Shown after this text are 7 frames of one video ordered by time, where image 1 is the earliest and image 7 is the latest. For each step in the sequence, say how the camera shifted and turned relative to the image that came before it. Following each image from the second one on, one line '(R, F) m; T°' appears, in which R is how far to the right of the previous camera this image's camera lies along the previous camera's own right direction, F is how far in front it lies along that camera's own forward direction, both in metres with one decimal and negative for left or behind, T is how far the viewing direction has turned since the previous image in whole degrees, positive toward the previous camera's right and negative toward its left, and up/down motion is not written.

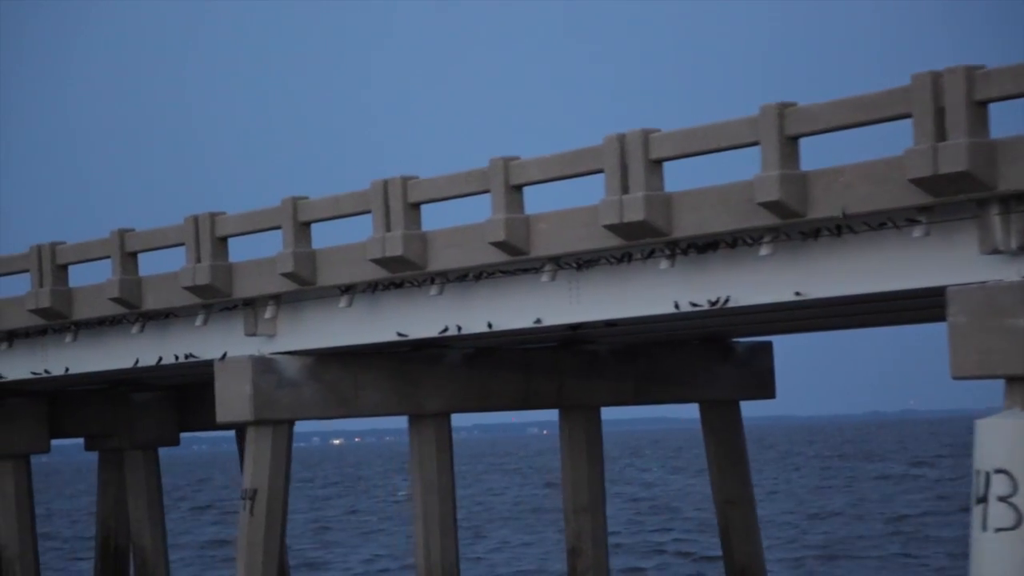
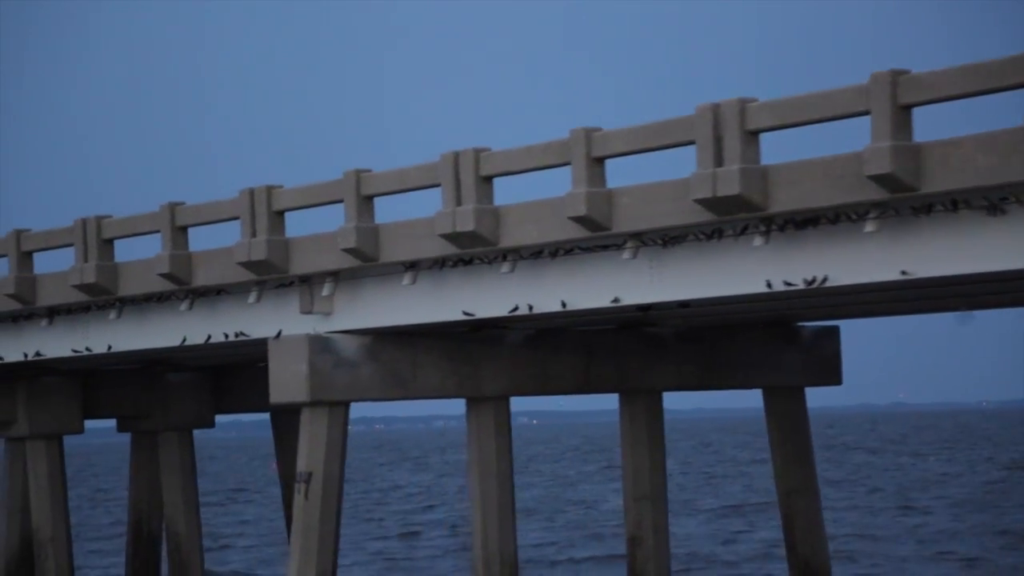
(-0.6, +0.6) m; 0°
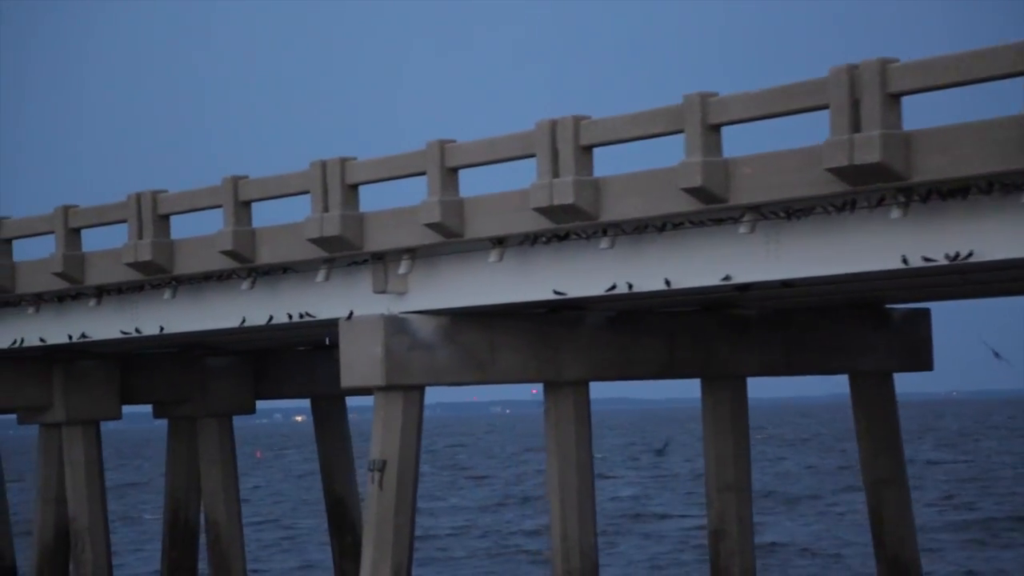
(-0.8, +0.9) m; 0°
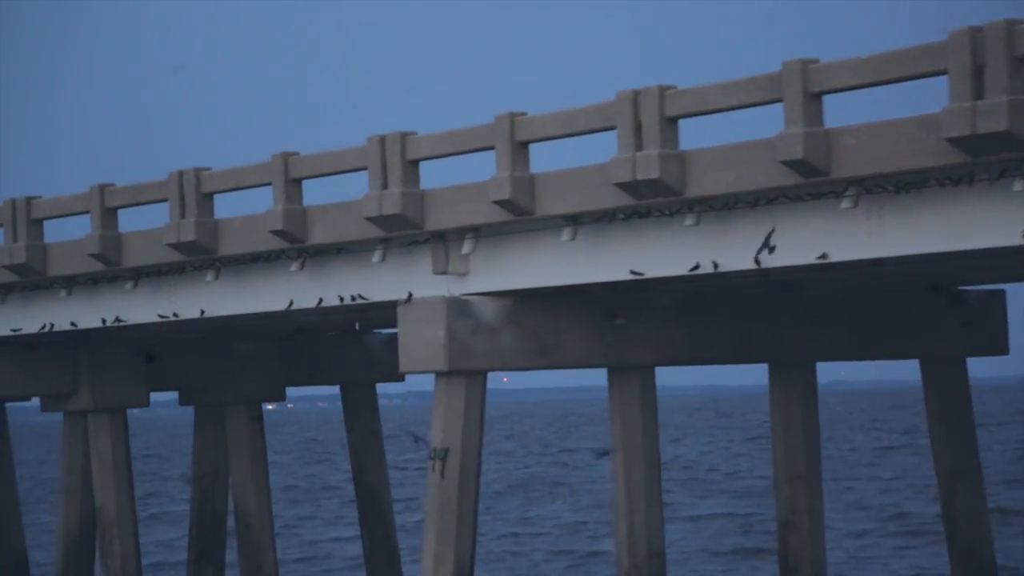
(-0.7, +0.8) m; 0°
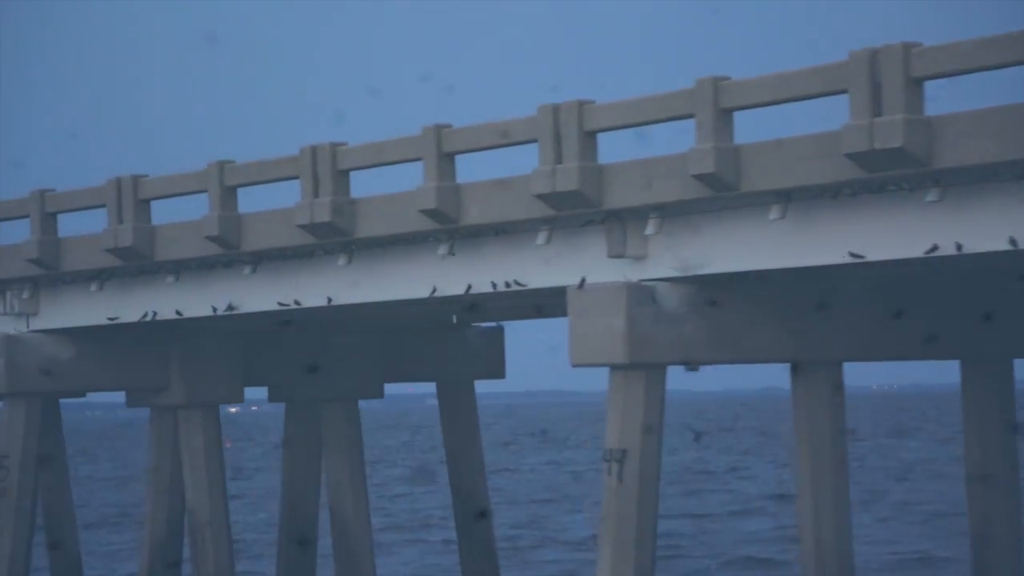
(-1.4, +1.5) m; -1°
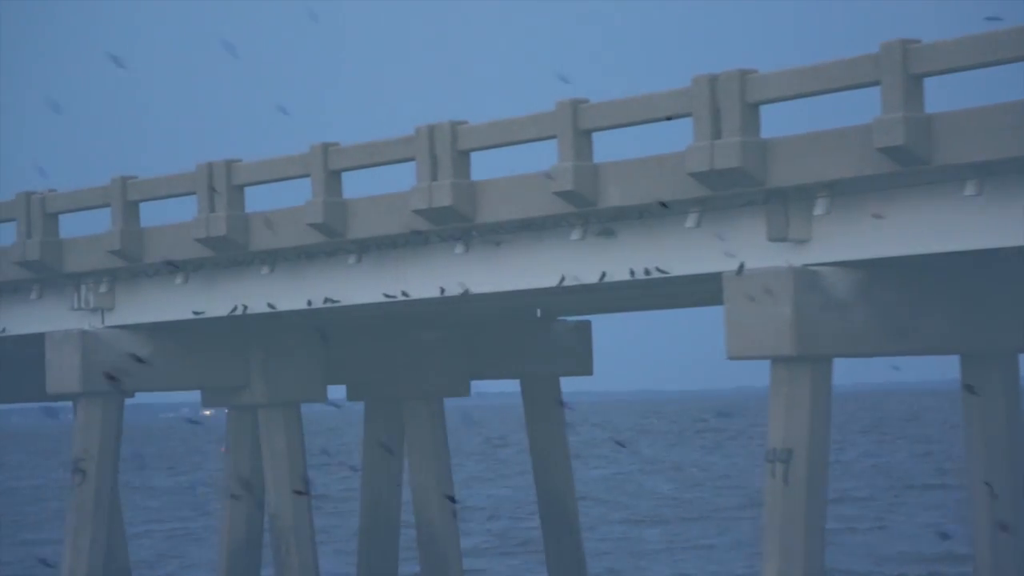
(-1.0, +1.2) m; -1°
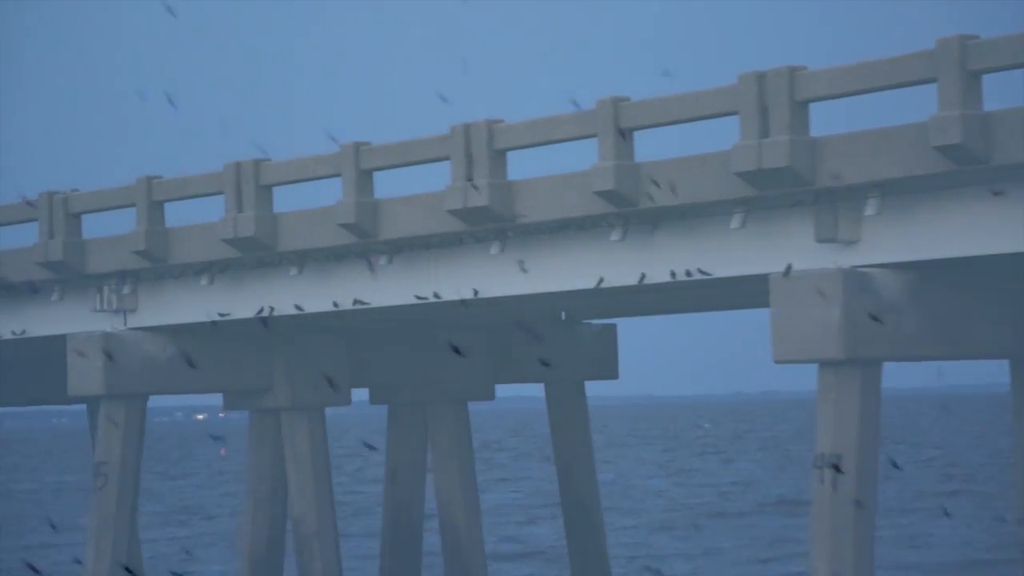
(-0.3, +0.3) m; 0°
